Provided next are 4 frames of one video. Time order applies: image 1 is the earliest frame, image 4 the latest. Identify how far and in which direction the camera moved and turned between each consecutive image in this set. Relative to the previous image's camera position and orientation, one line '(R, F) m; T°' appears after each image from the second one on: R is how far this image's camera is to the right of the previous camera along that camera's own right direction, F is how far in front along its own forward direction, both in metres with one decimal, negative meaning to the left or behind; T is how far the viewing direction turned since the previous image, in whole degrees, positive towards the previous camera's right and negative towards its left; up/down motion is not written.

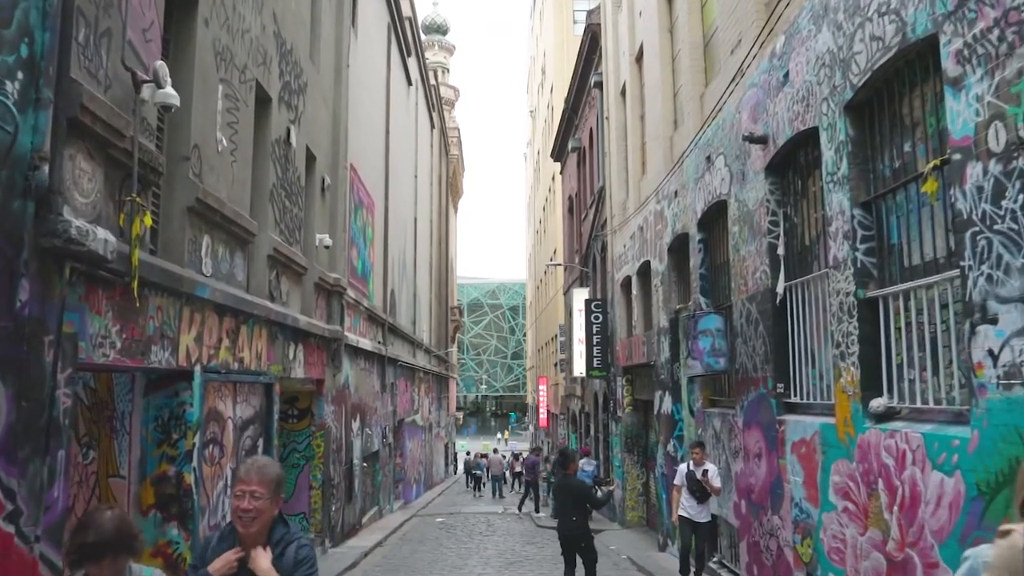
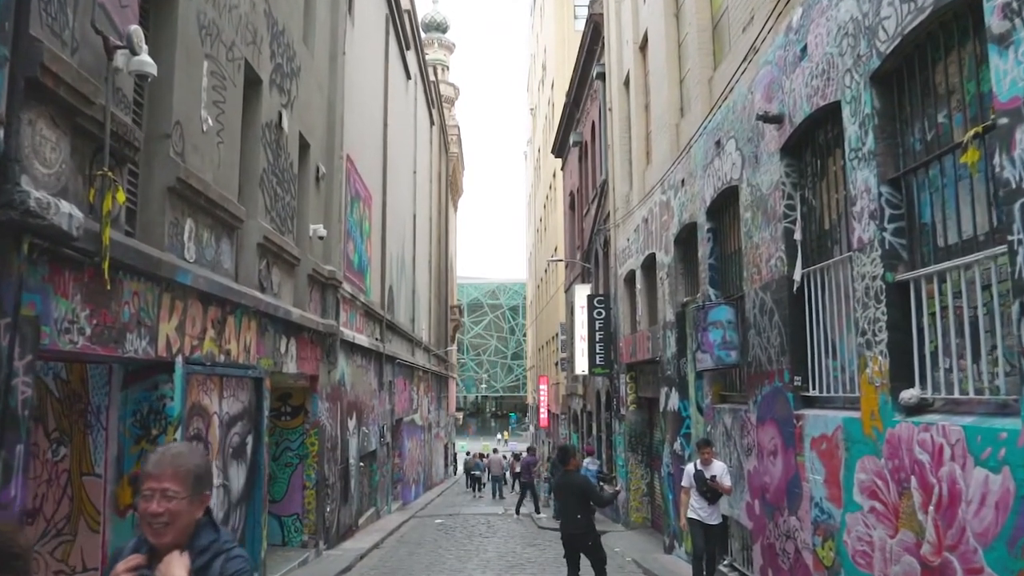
(0.0, +0.5) m; 0°
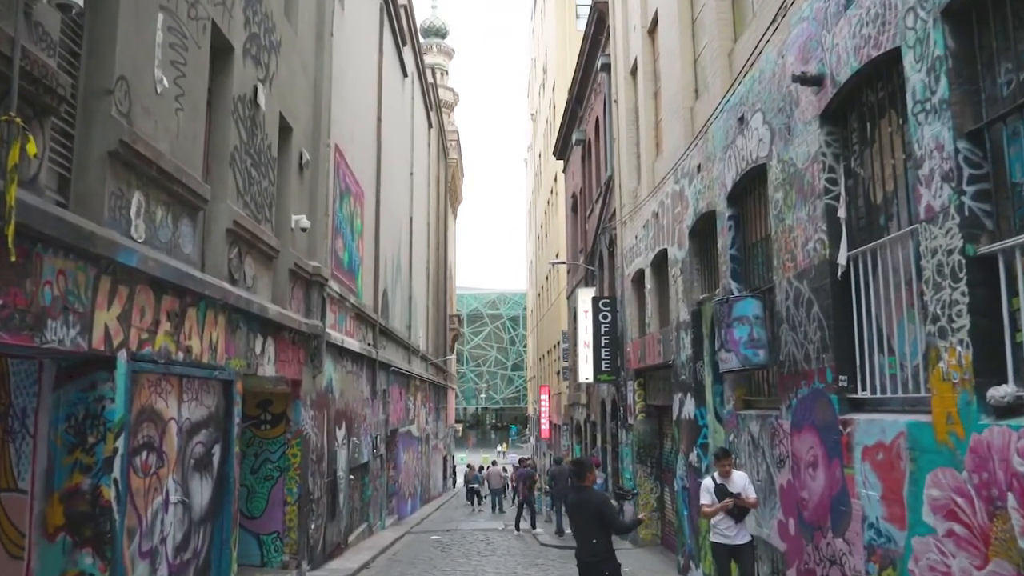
(0.0, +1.0) m; 0°
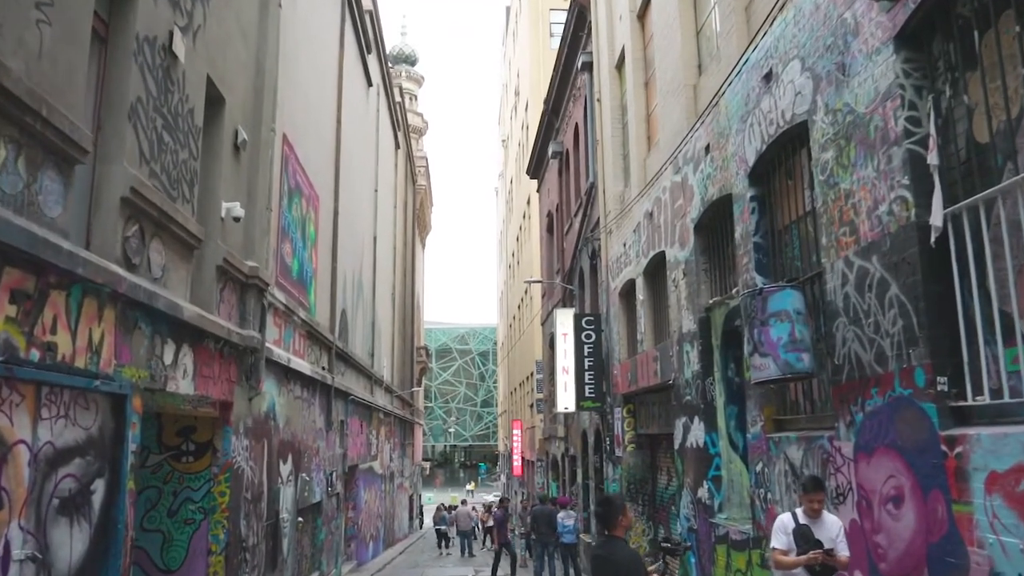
(-0.1, +1.8) m; +2°
